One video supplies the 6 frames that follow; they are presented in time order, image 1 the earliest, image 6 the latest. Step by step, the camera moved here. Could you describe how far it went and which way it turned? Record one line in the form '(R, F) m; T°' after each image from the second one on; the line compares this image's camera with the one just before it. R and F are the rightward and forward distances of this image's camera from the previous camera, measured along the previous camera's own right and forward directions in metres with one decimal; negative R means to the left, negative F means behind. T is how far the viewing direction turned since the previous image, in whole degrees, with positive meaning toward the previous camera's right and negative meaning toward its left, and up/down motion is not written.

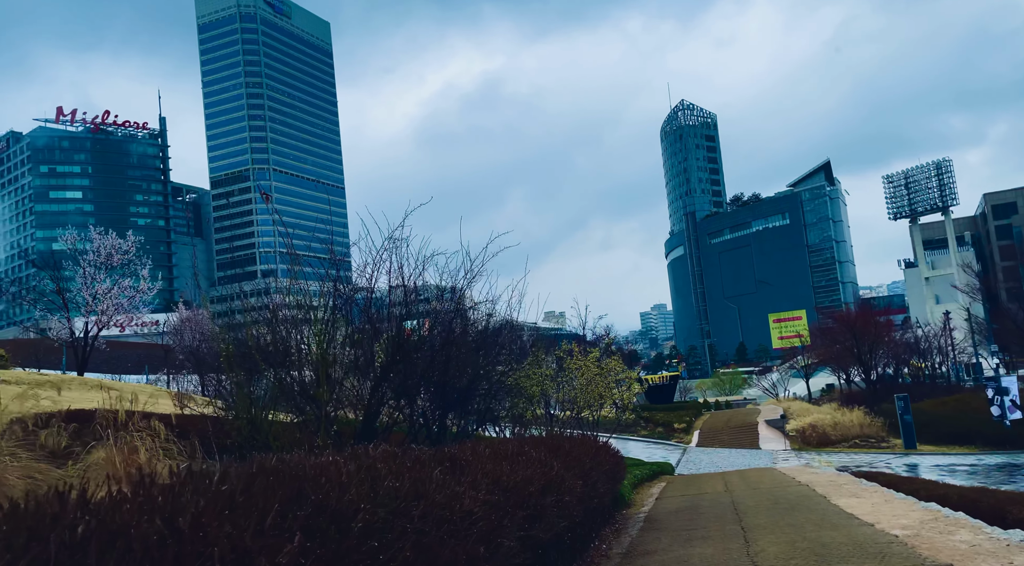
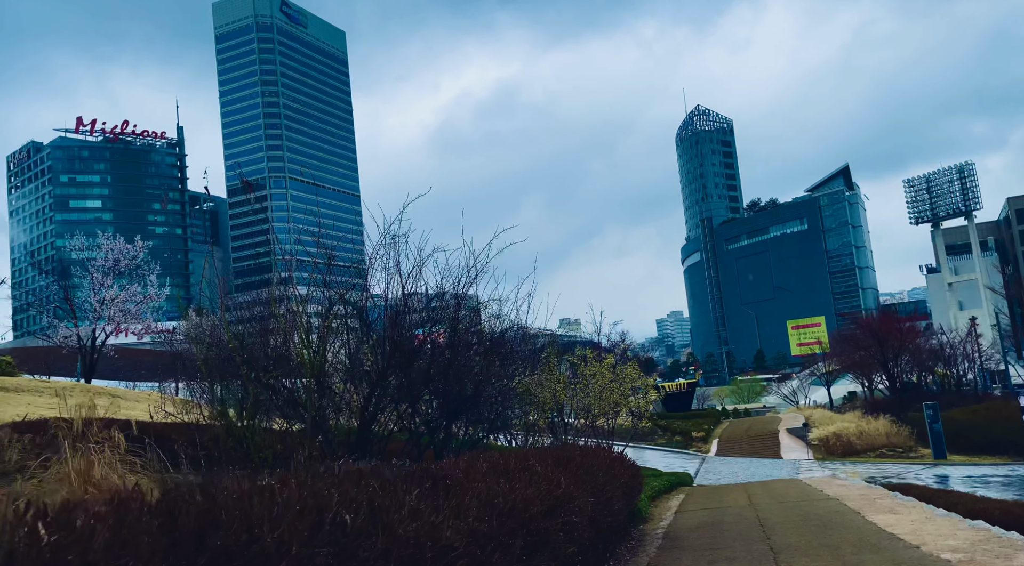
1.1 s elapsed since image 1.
(+0.1, +0.8) m; -1°
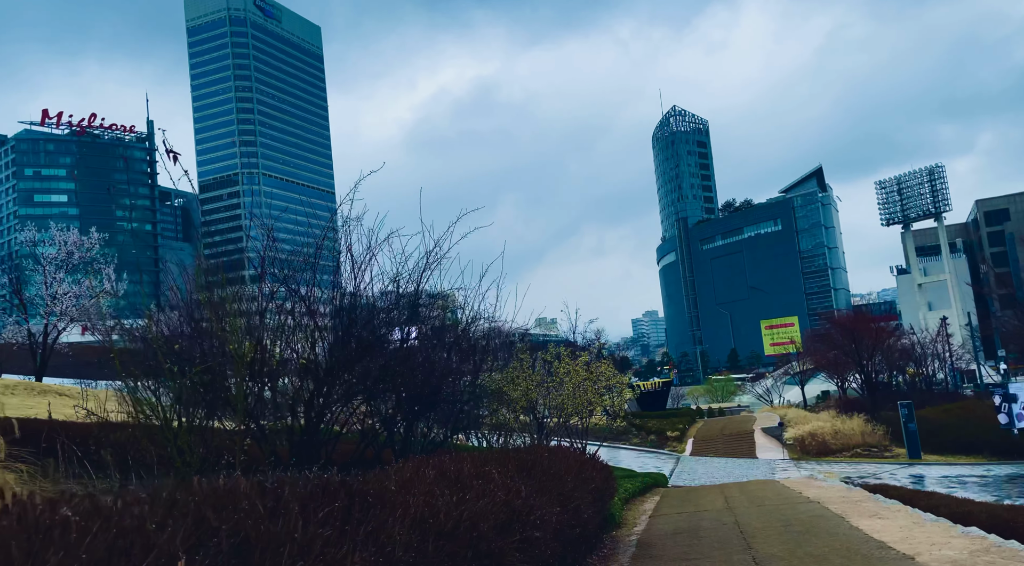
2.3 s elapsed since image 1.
(+0.1, +0.8) m; +2°
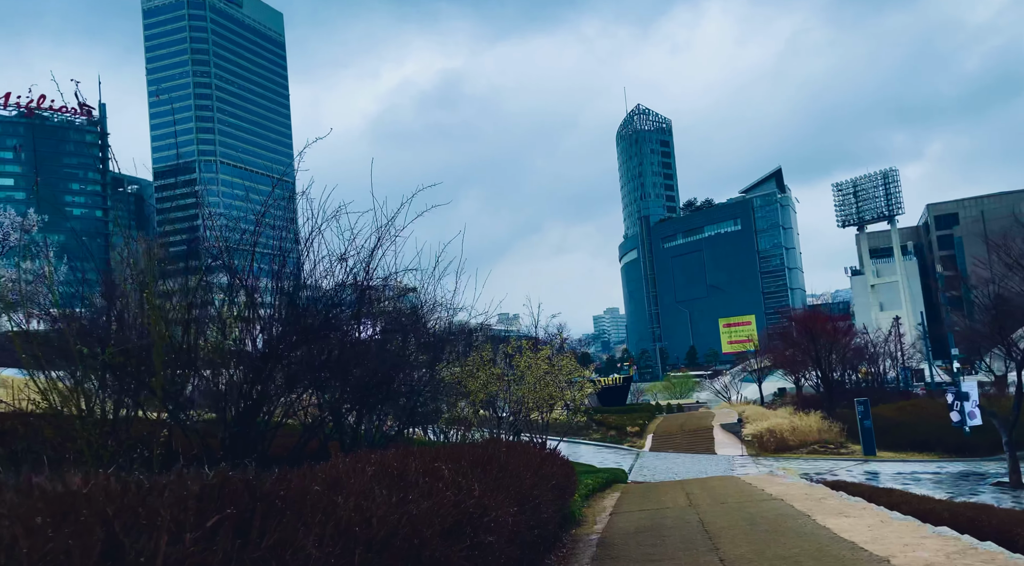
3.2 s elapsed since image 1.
(0.0, +0.6) m; +3°
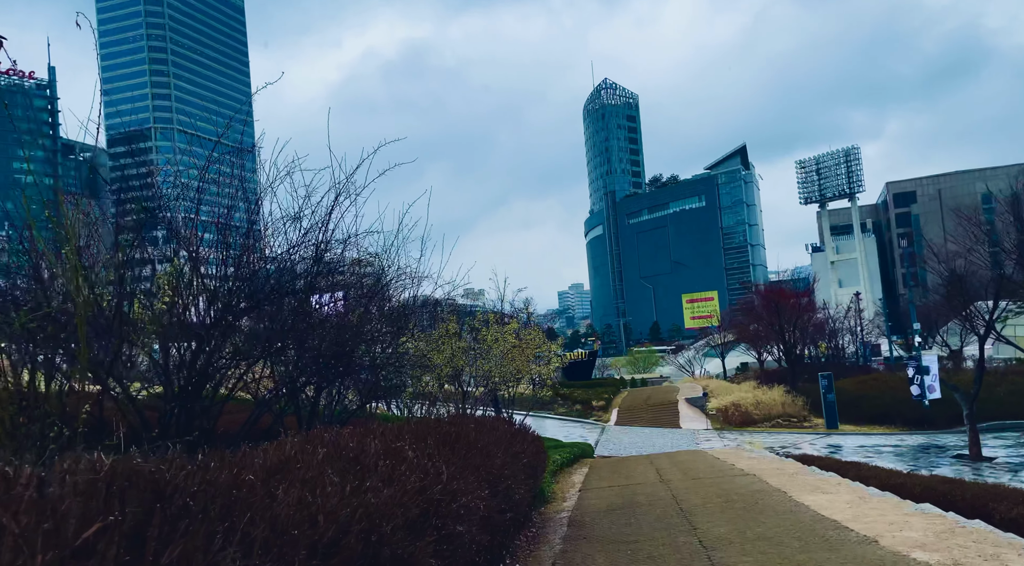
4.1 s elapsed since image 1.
(0.0, +0.6) m; +2°
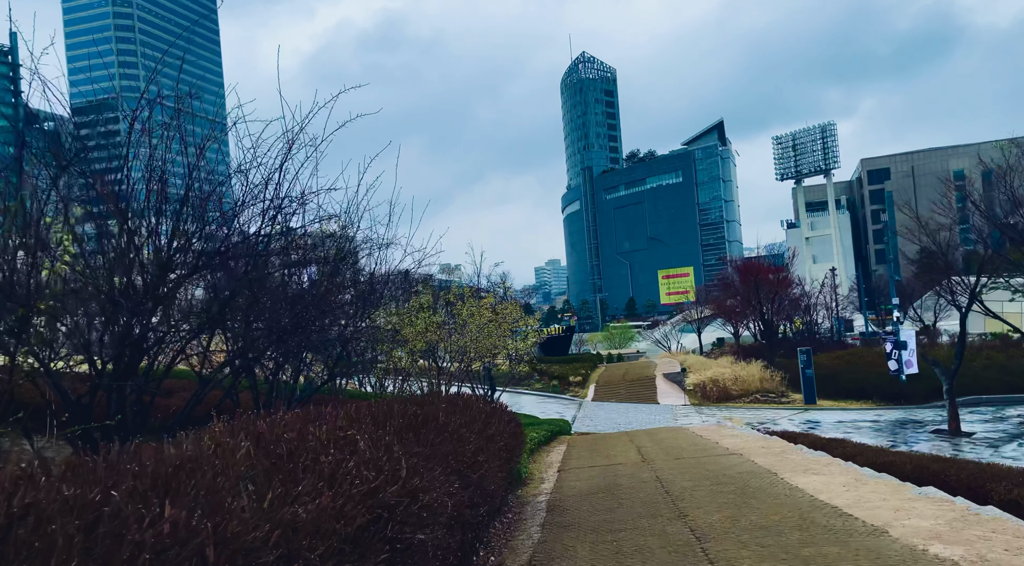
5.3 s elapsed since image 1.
(0.0, +0.7) m; +2°
